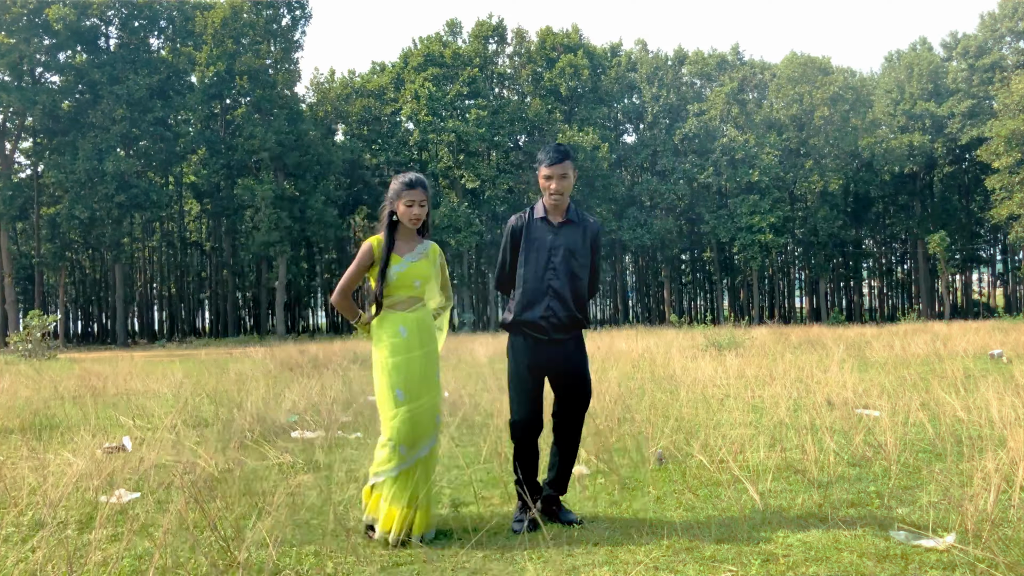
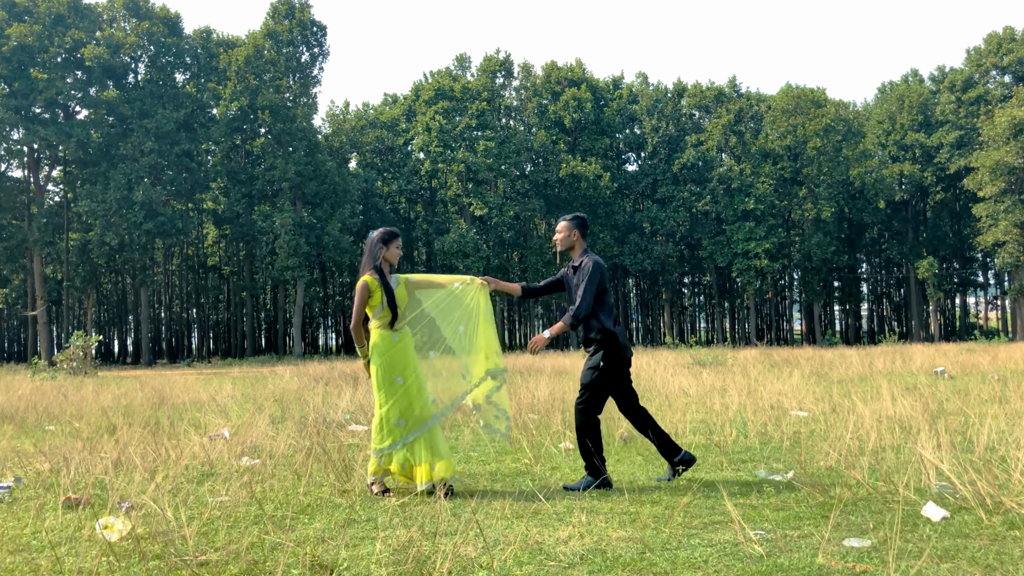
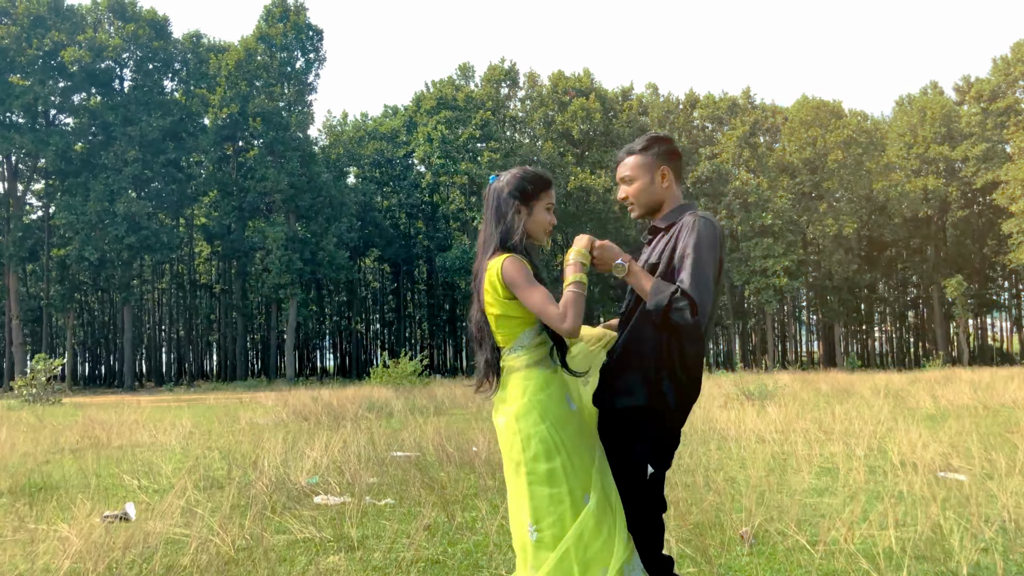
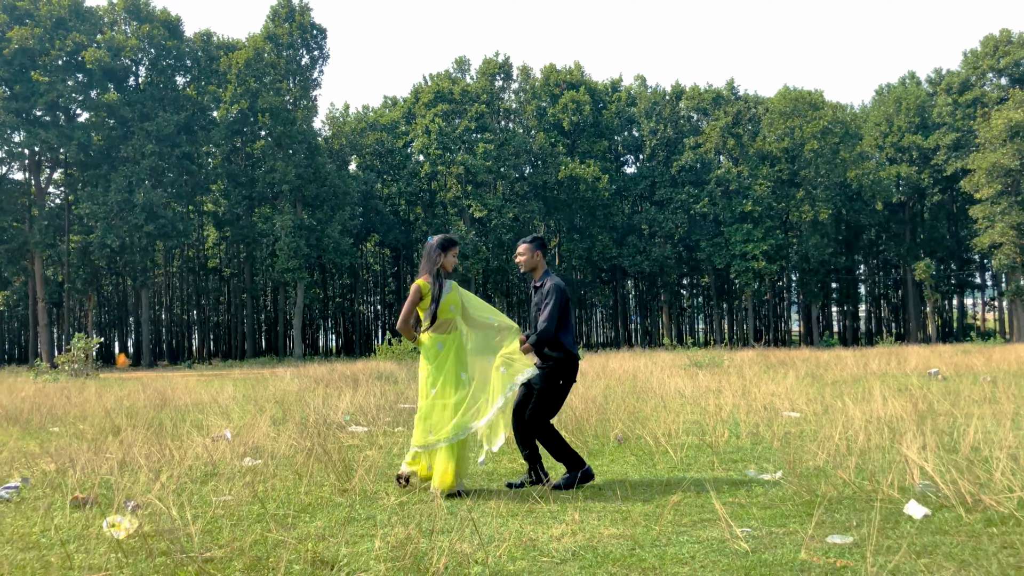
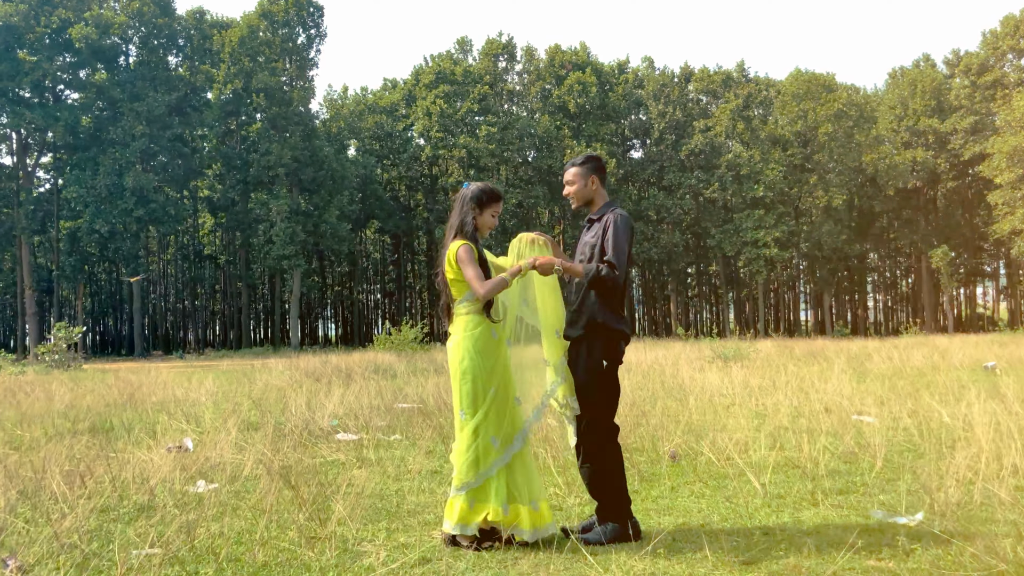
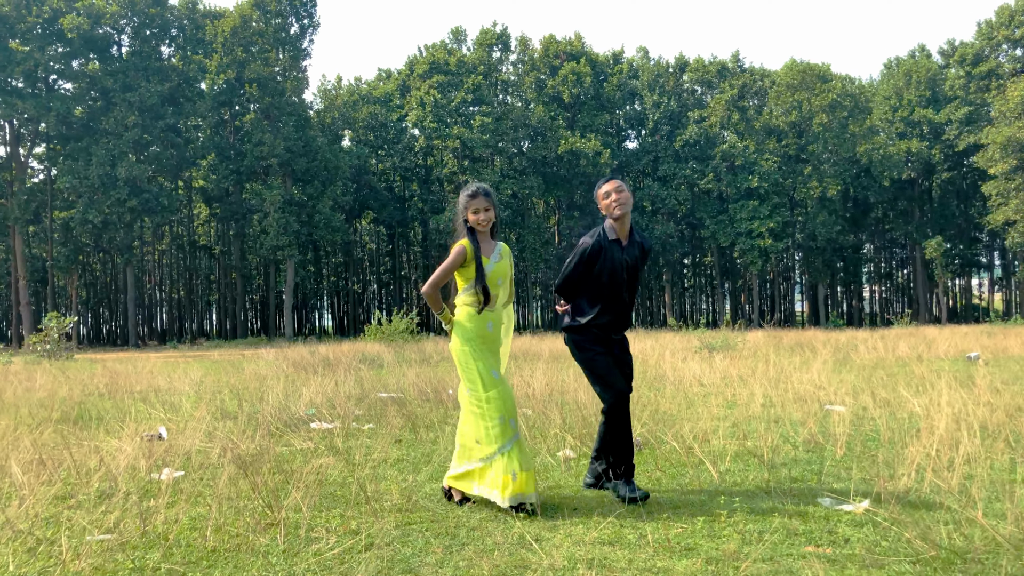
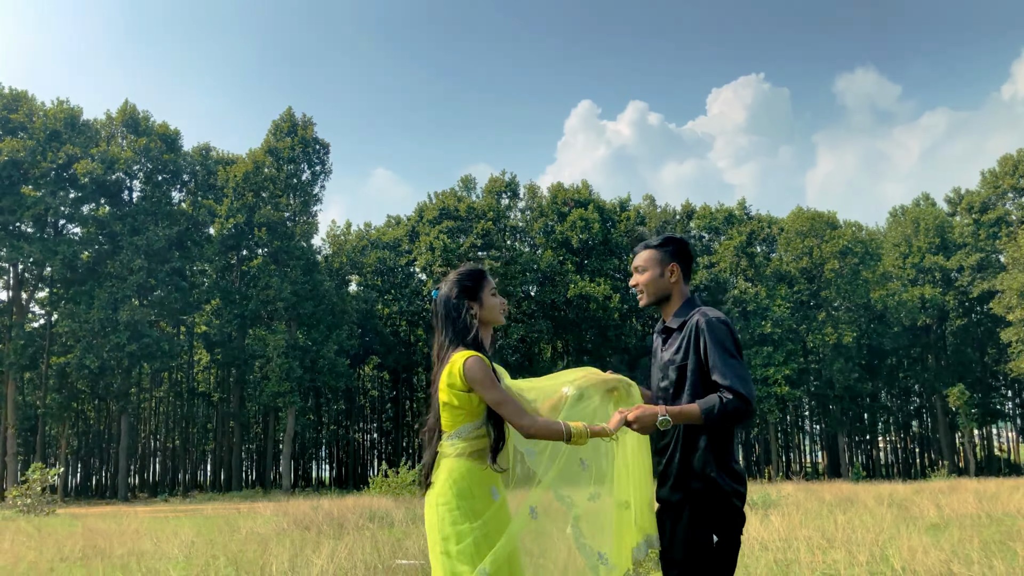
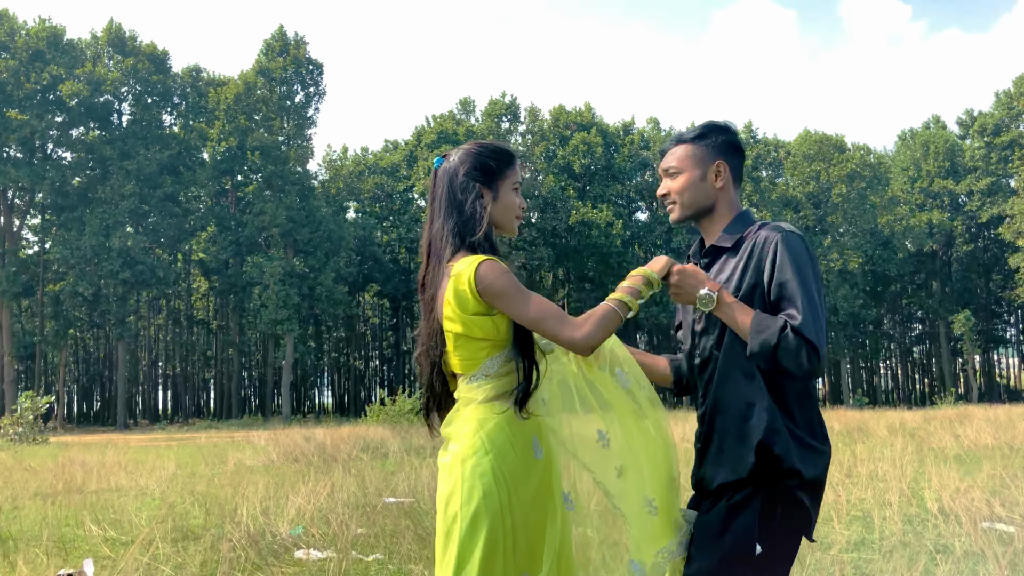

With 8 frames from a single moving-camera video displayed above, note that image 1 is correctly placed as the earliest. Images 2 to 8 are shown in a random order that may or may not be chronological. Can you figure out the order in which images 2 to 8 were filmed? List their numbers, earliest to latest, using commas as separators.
6, 4, 2, 5, 3, 8, 7
